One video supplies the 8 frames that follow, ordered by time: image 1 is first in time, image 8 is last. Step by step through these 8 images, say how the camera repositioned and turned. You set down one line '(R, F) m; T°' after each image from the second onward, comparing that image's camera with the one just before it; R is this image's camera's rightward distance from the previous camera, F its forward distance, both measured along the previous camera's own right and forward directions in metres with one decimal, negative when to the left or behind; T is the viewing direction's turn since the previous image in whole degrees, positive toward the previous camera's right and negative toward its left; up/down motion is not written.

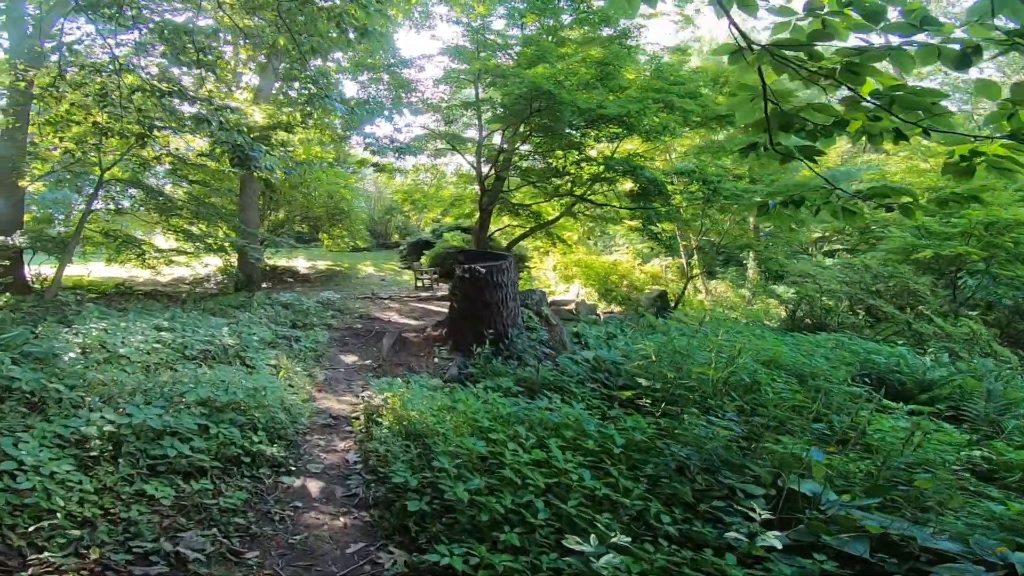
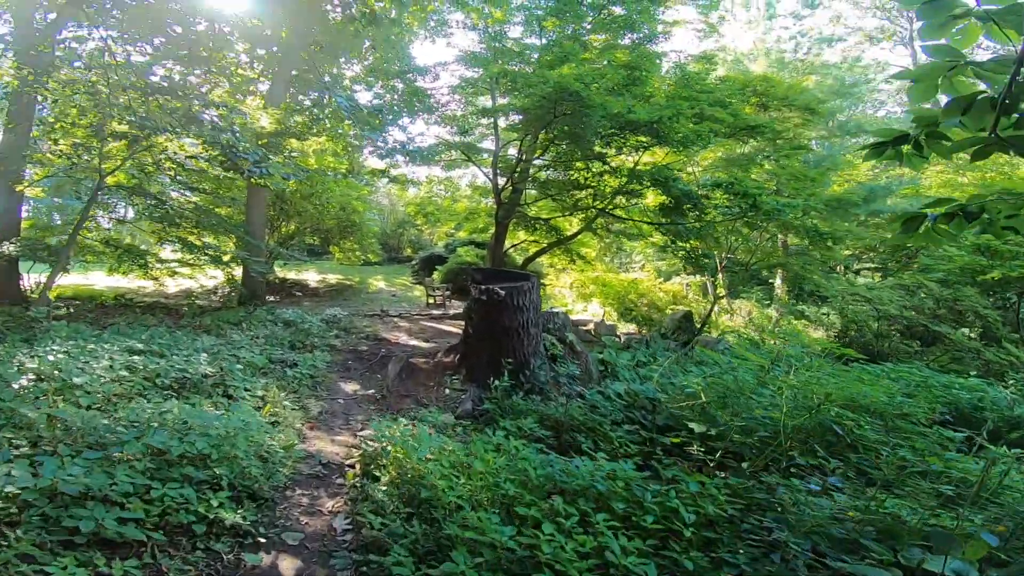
(-0.1, +0.5) m; -1°
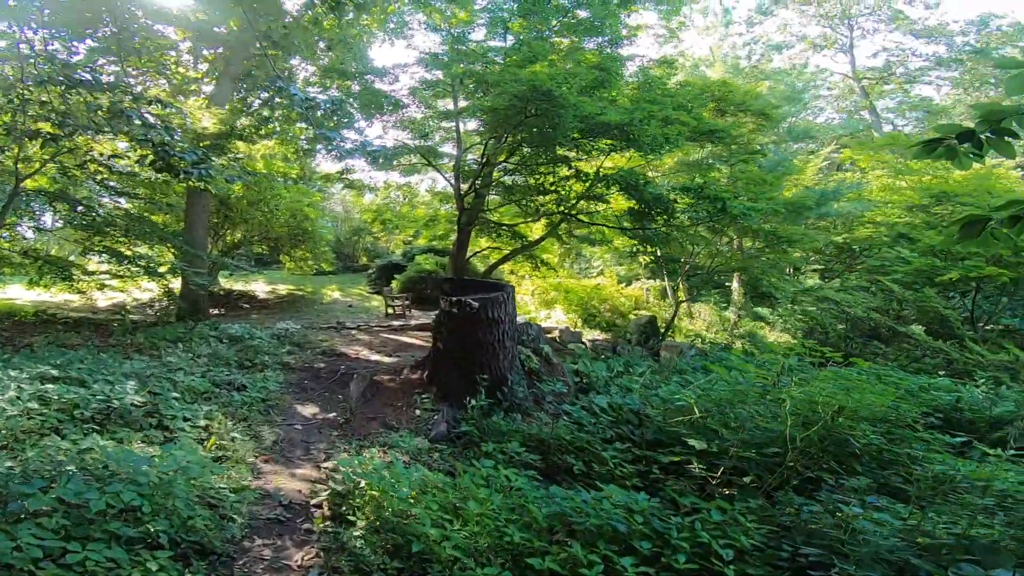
(-0.1, +0.3) m; +5°
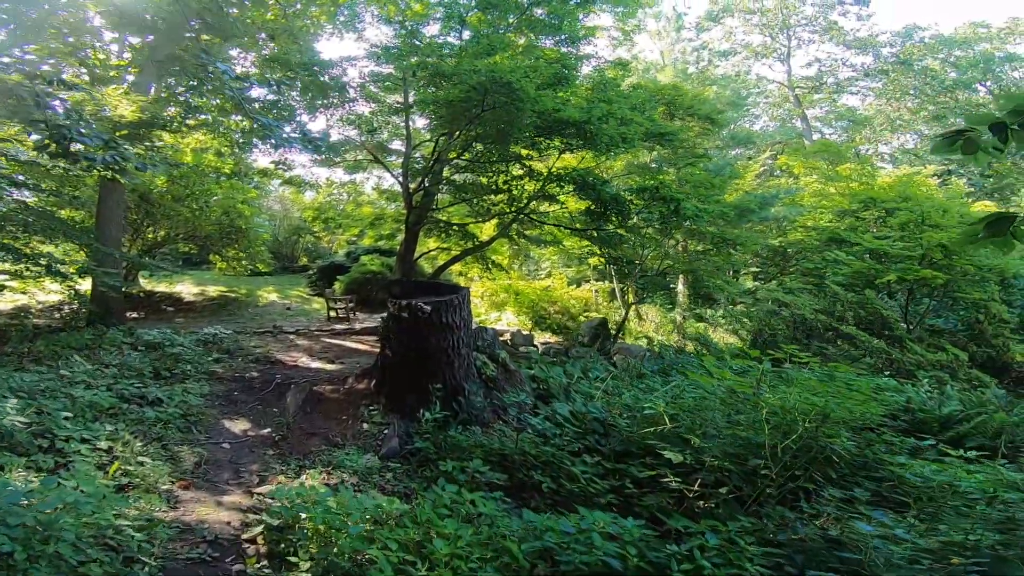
(-0.1, +0.3) m; +6°
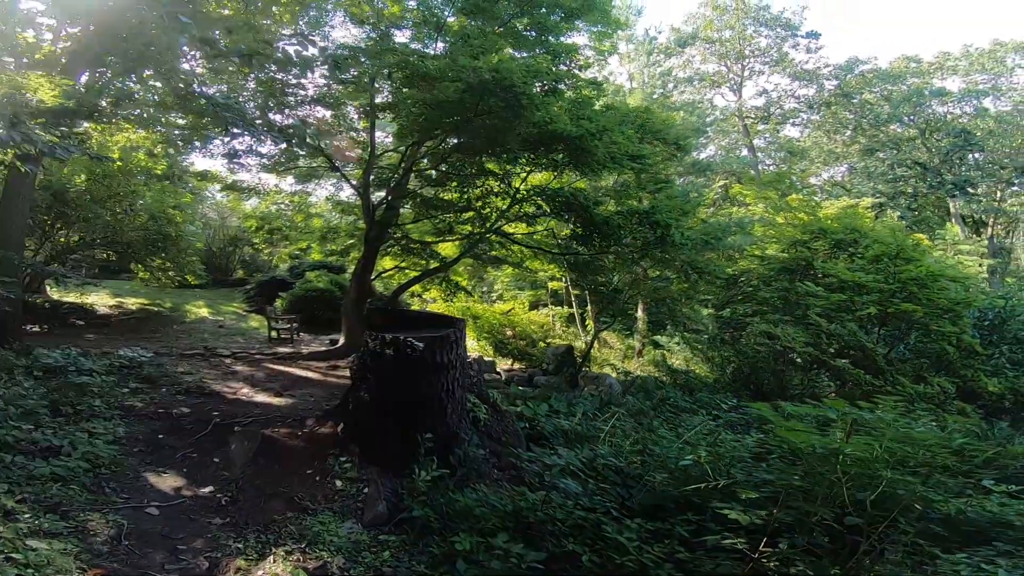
(-0.4, +0.5) m; +6°
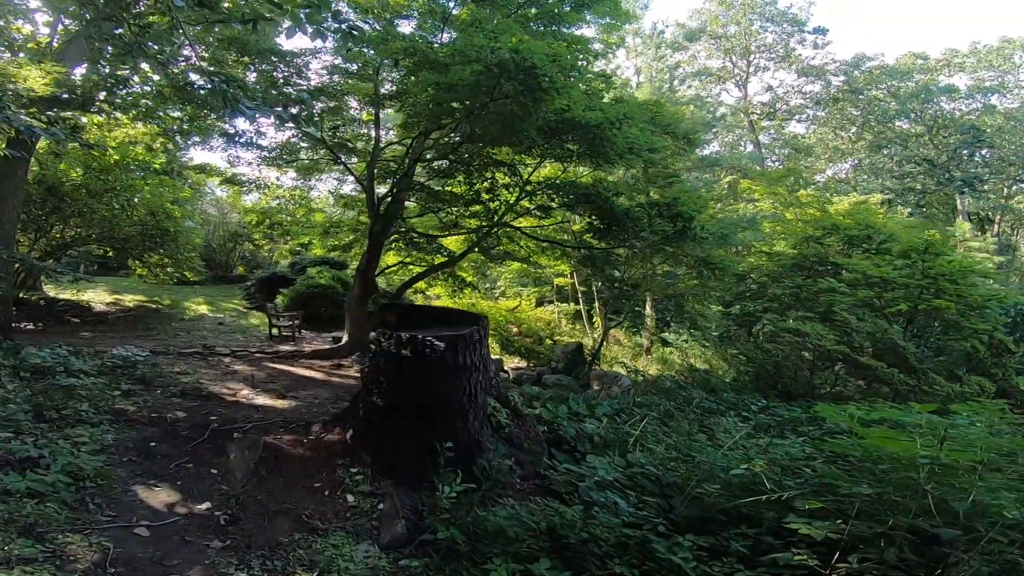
(-0.1, +0.3) m; 0°
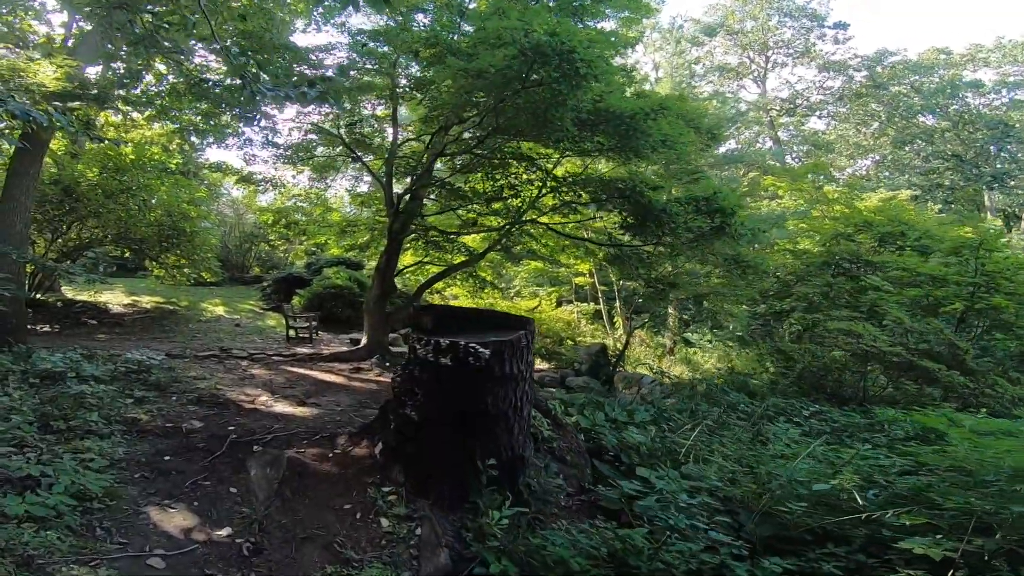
(-0.2, +0.3) m; -1°
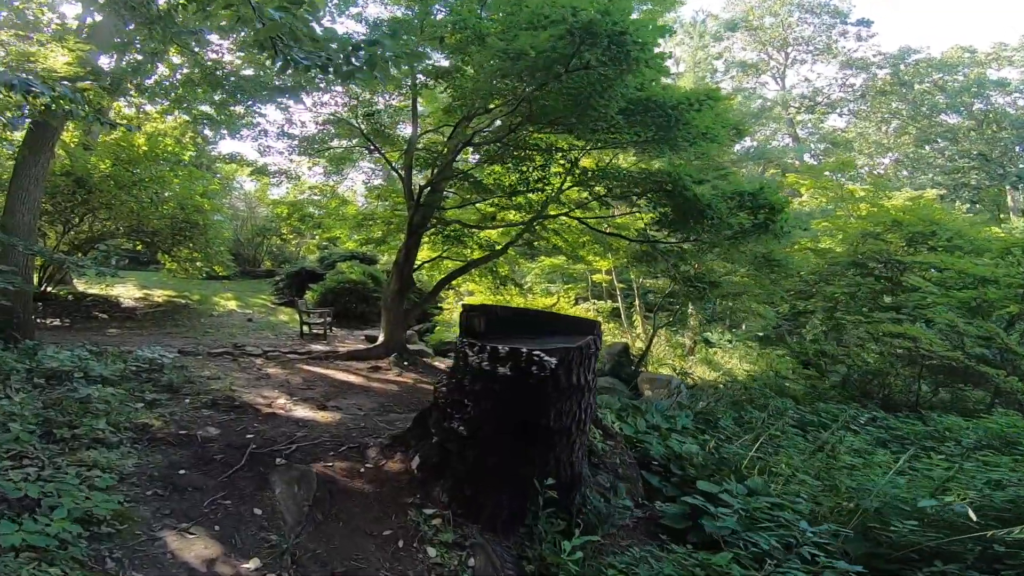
(-0.2, +0.3) m; -1°
